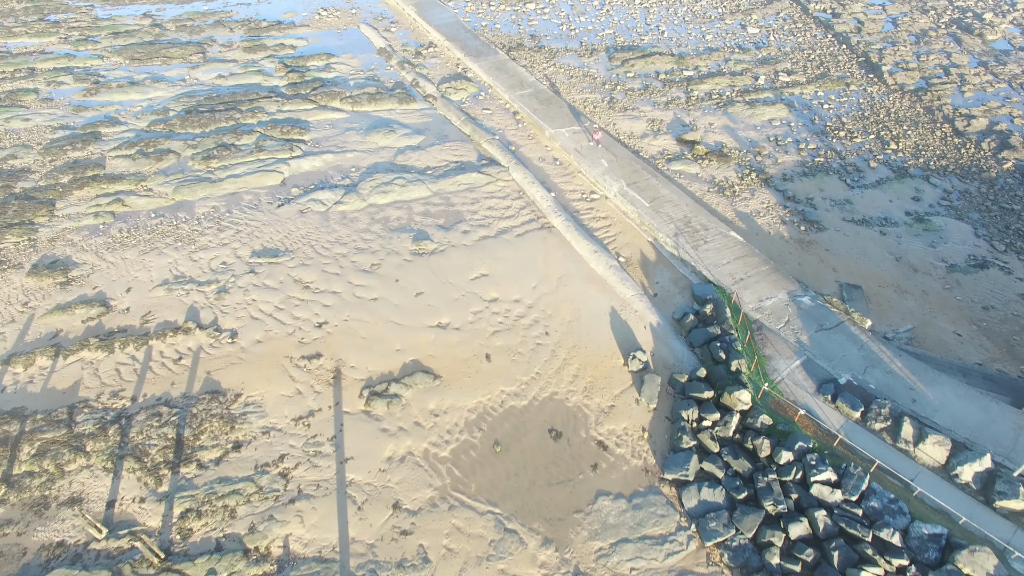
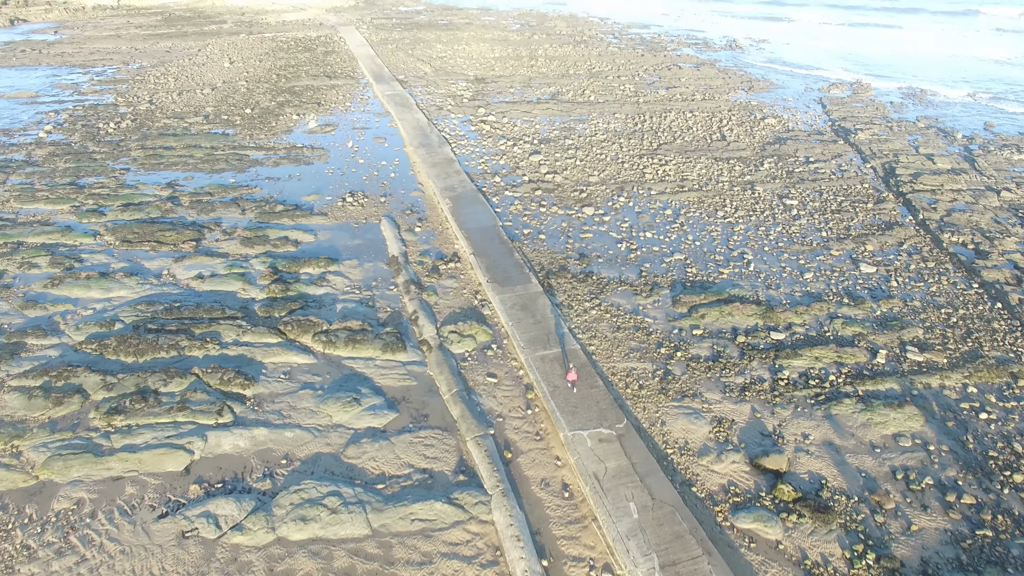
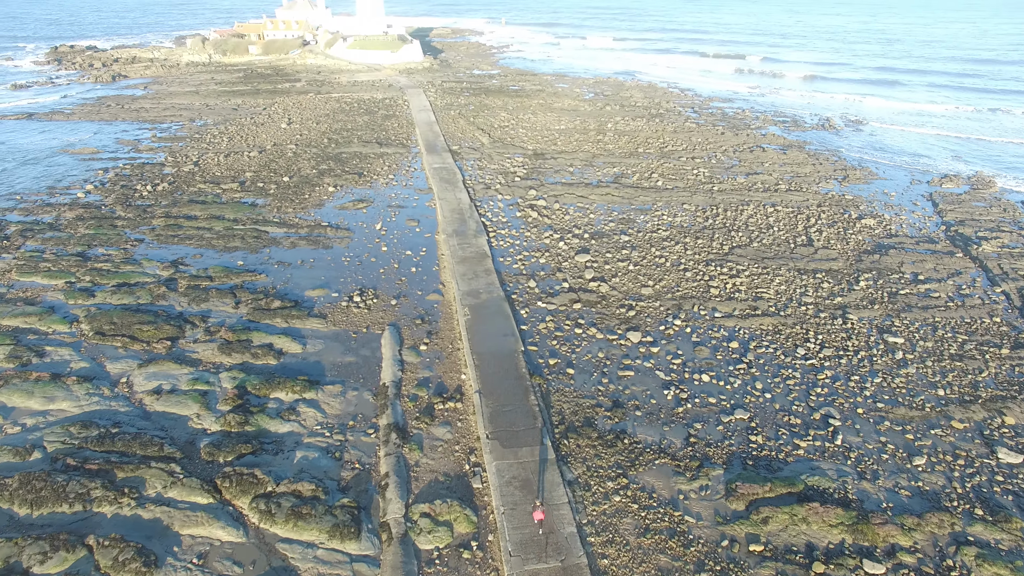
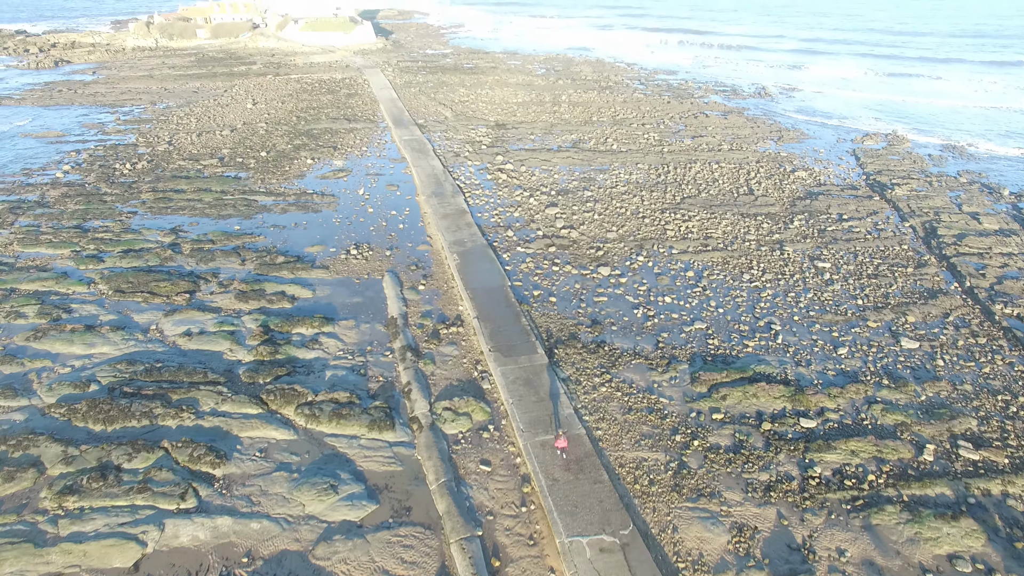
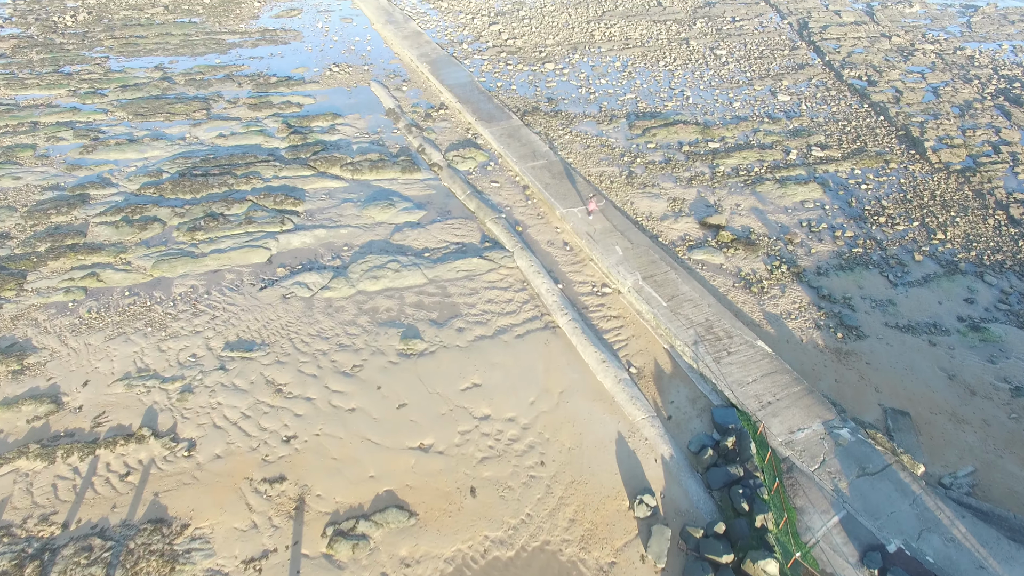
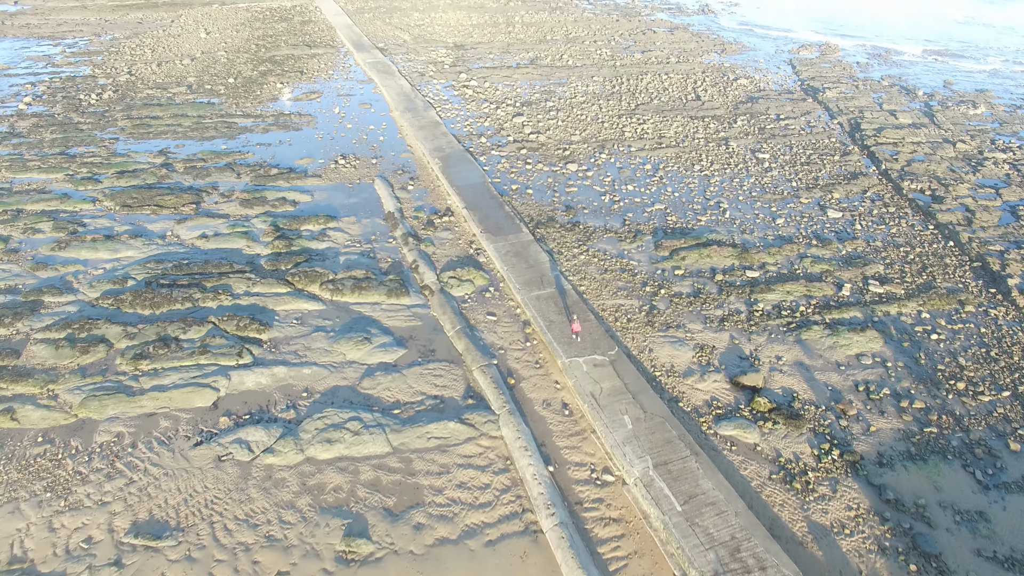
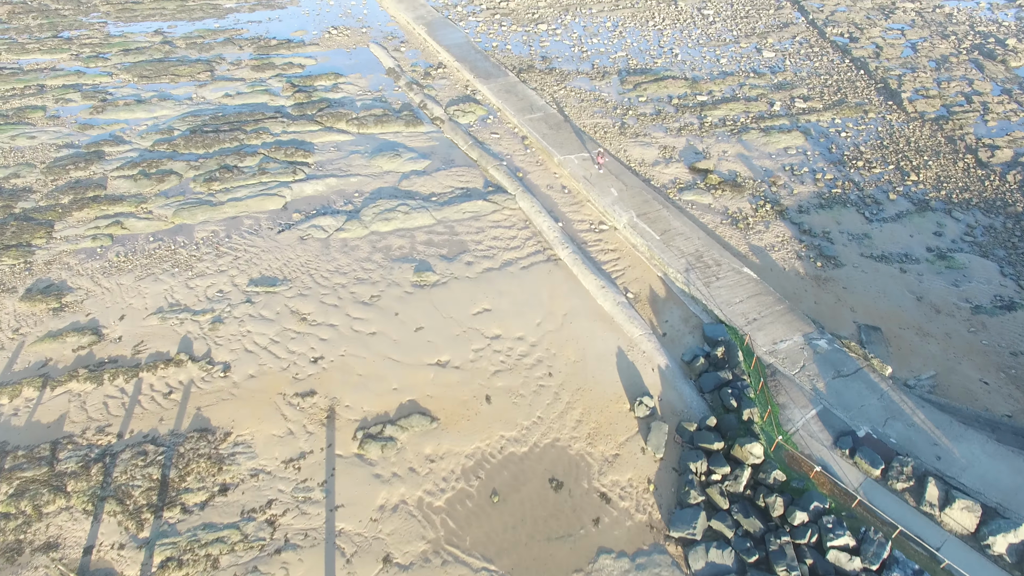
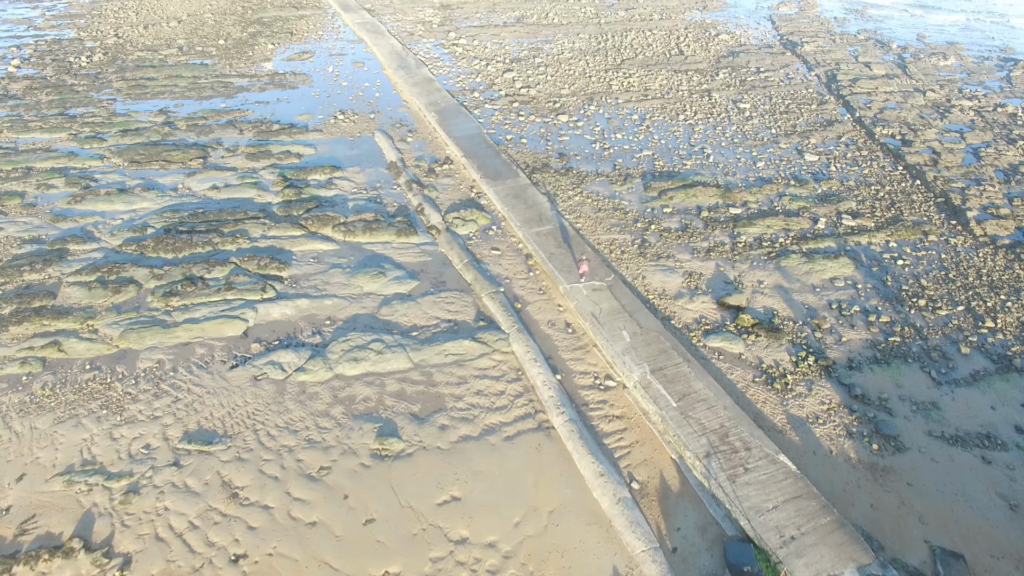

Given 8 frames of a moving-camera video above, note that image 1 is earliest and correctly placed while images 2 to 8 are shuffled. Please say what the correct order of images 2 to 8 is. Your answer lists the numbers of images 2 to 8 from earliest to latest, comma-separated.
7, 5, 8, 6, 2, 4, 3
